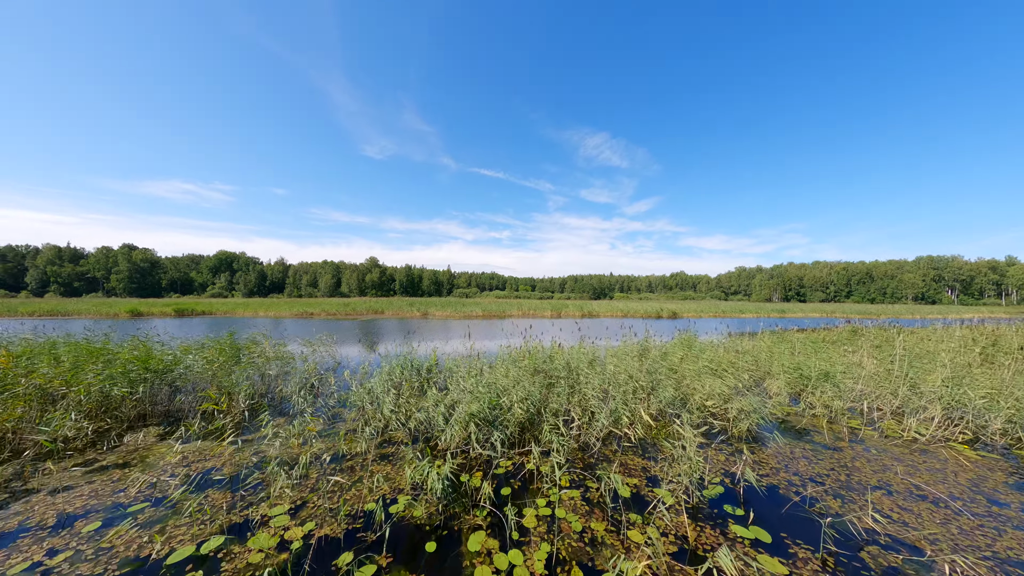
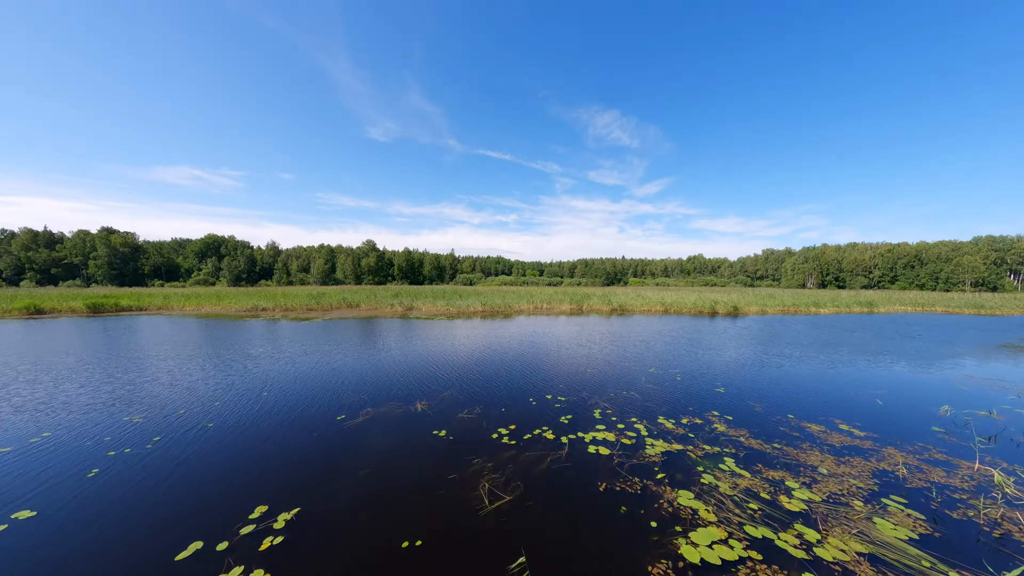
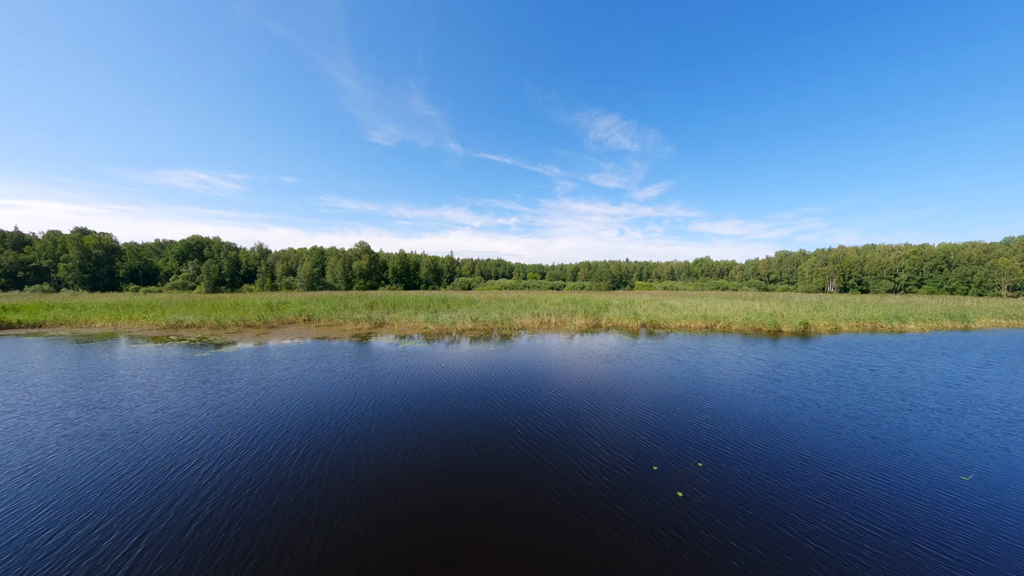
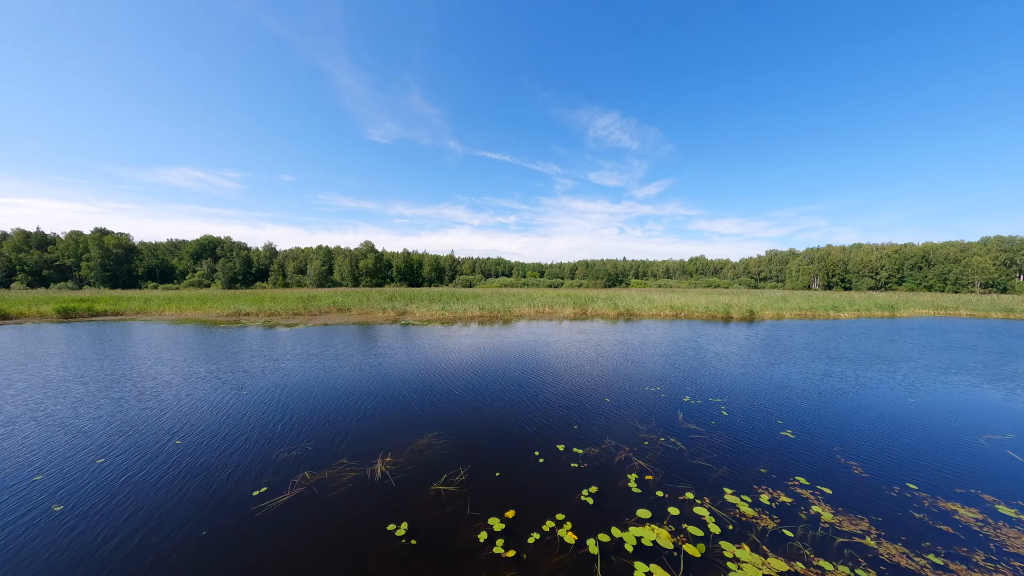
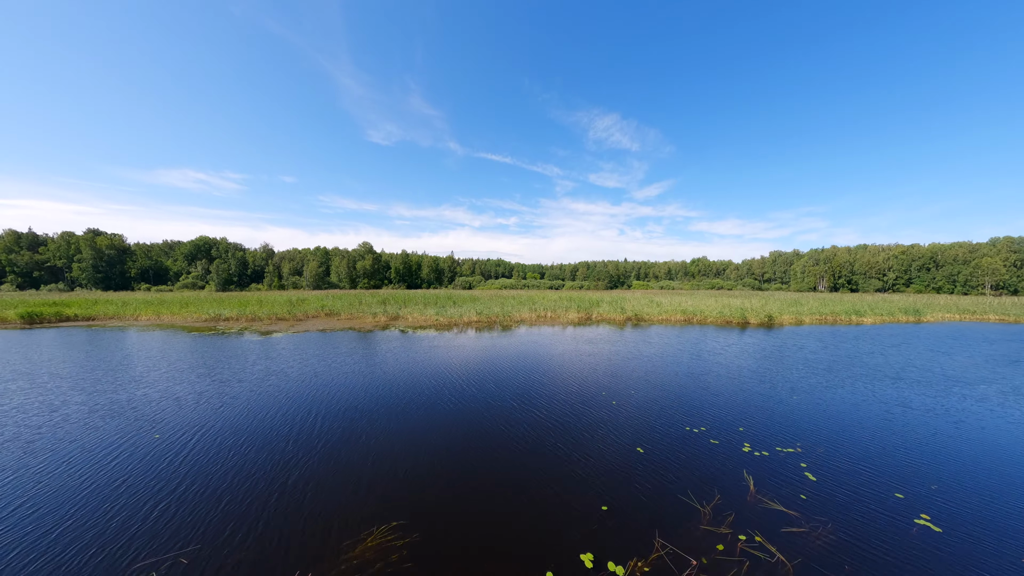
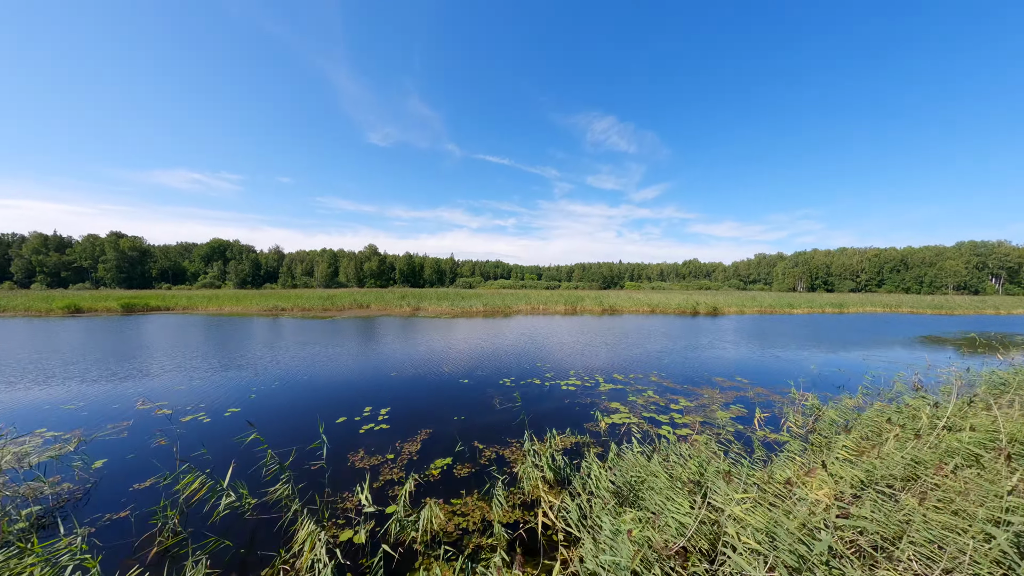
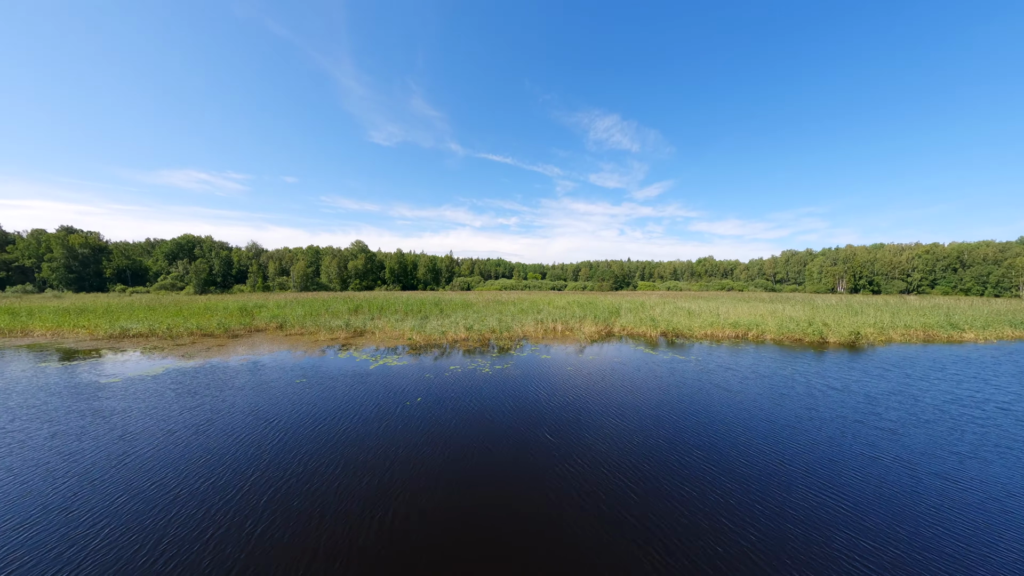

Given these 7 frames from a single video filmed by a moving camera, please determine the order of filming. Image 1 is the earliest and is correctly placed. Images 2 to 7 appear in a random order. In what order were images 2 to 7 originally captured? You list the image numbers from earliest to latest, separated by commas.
6, 2, 4, 5, 3, 7
